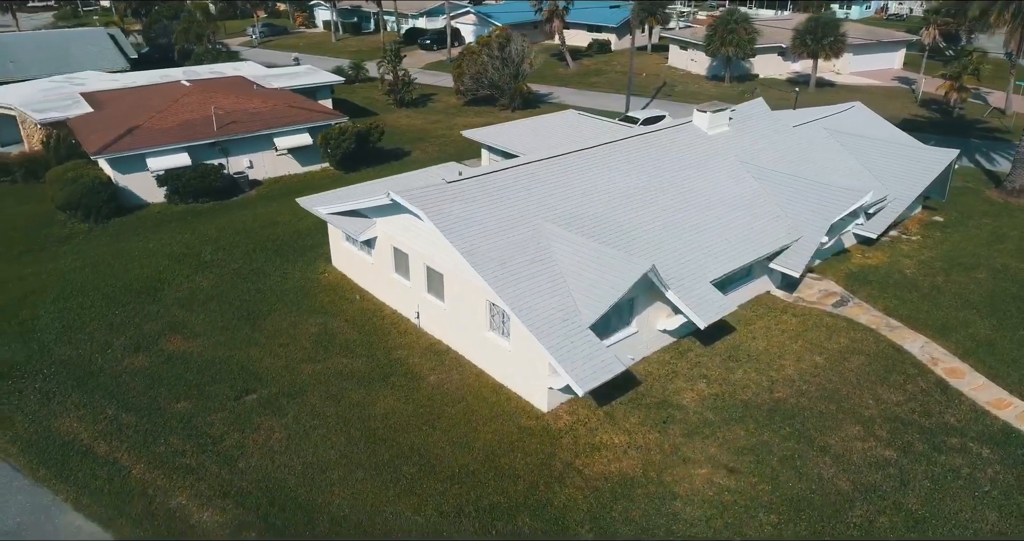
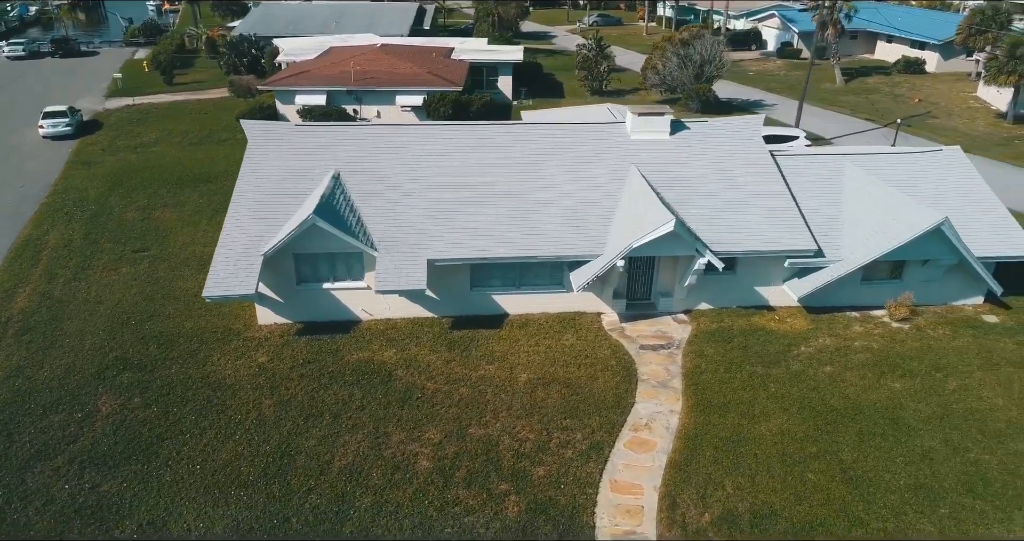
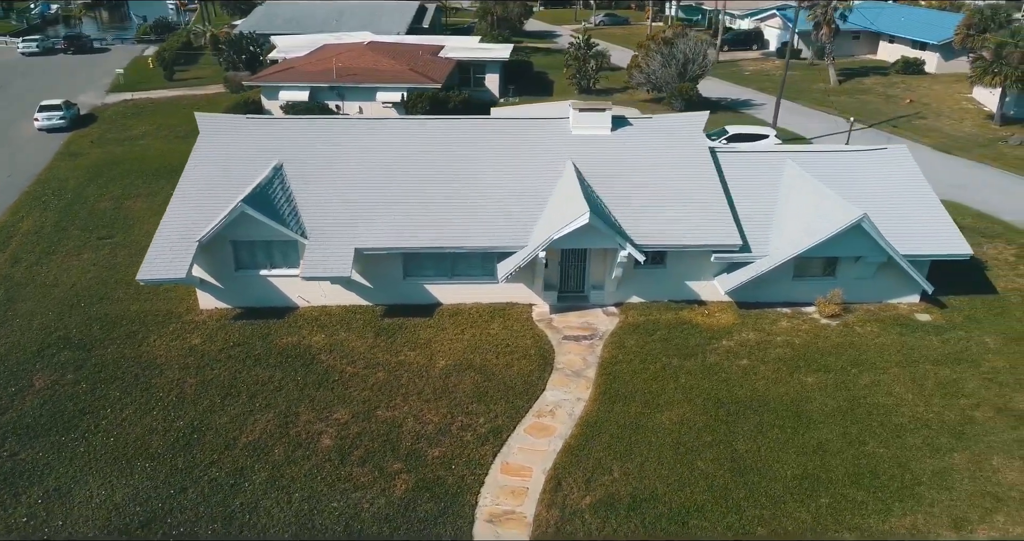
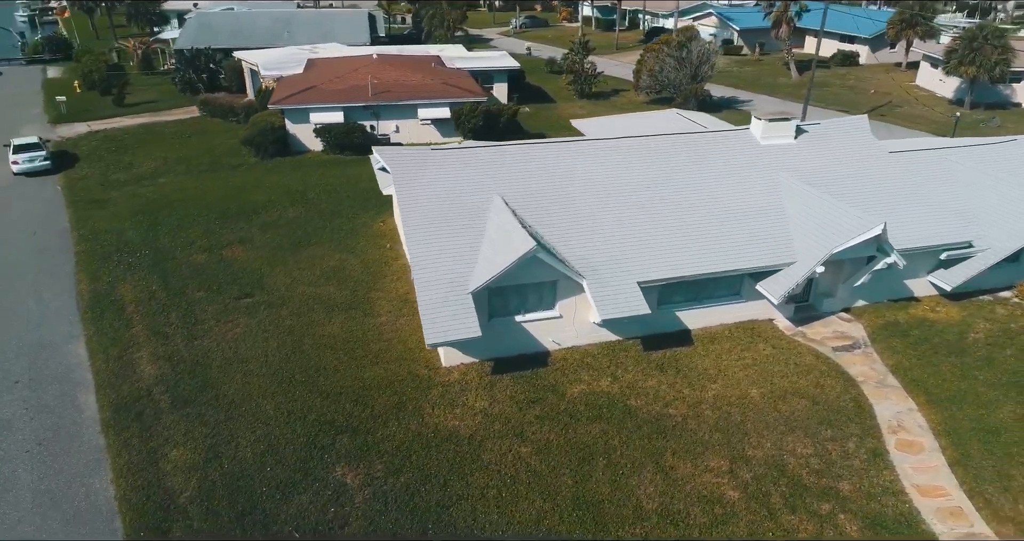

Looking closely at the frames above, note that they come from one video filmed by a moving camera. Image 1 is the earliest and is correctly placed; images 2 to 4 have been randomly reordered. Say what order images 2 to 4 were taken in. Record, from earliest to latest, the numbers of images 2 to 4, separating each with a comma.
4, 2, 3
